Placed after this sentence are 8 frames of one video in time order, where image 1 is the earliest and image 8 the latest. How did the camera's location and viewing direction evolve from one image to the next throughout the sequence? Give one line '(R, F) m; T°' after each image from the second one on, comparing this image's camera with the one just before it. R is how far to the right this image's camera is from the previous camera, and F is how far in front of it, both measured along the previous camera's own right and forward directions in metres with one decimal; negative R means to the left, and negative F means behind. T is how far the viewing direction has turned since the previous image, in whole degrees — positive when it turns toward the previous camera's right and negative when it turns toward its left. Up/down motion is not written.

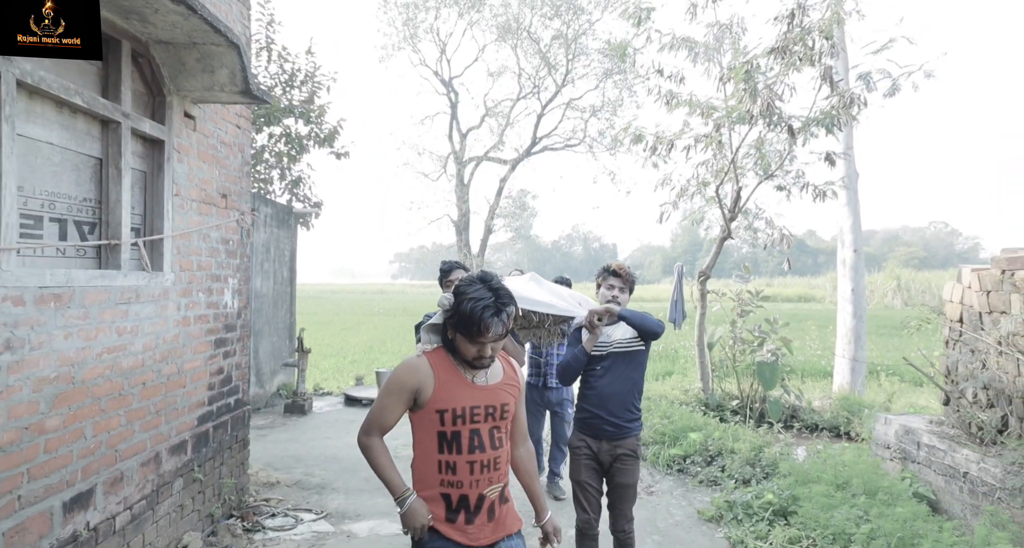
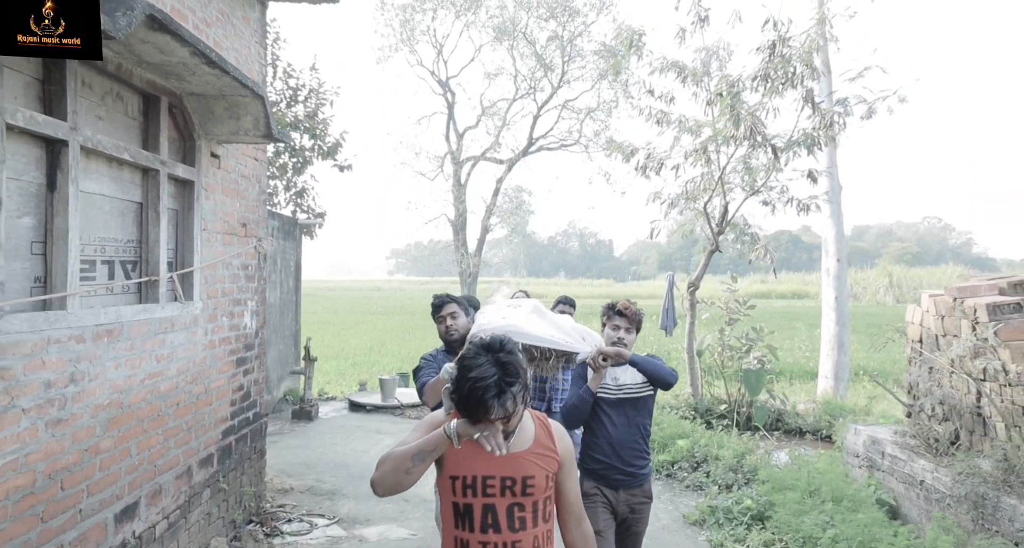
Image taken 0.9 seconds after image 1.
(0.0, -0.4) m; 0°
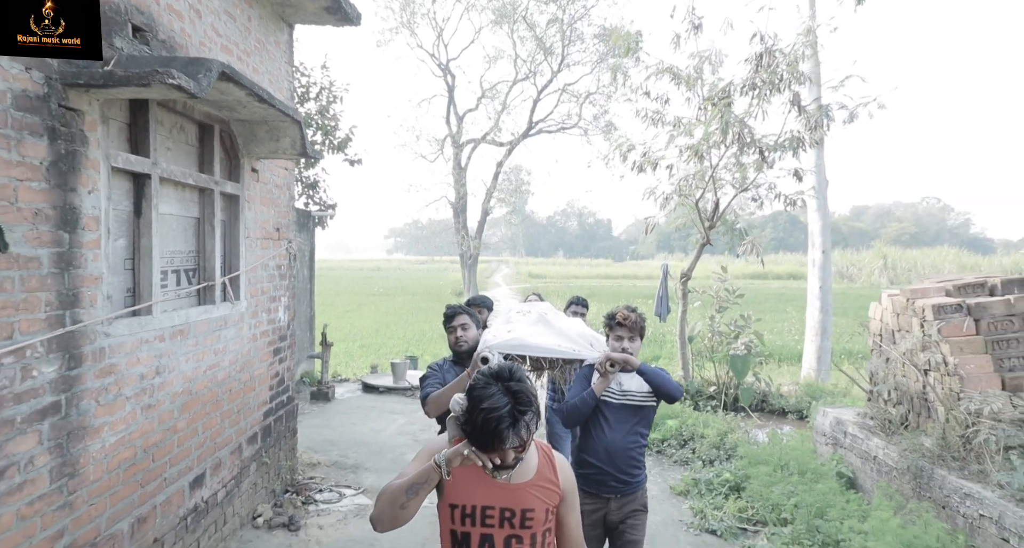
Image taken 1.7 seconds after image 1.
(-0.1, -0.6) m; 0°
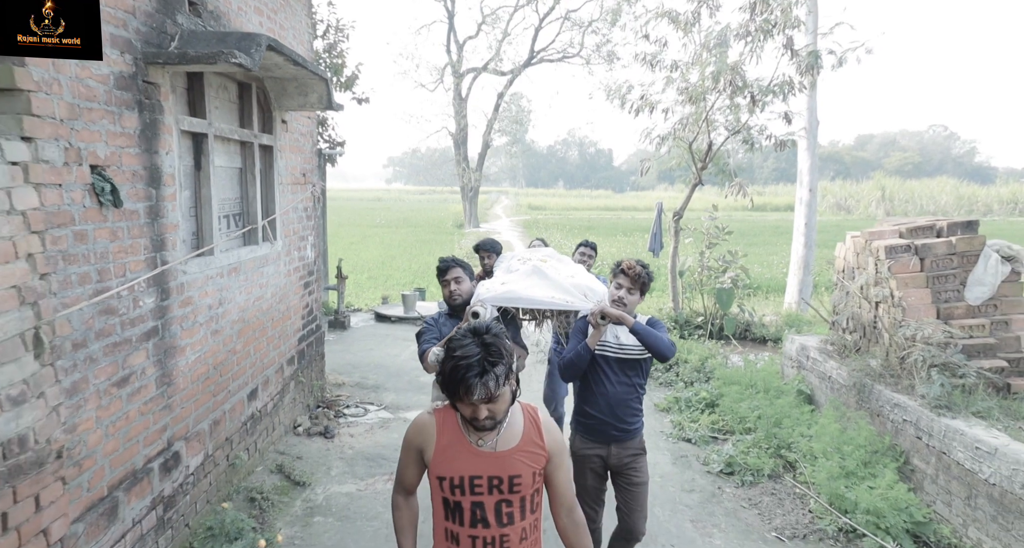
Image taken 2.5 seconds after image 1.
(0.0, -0.6) m; 0°
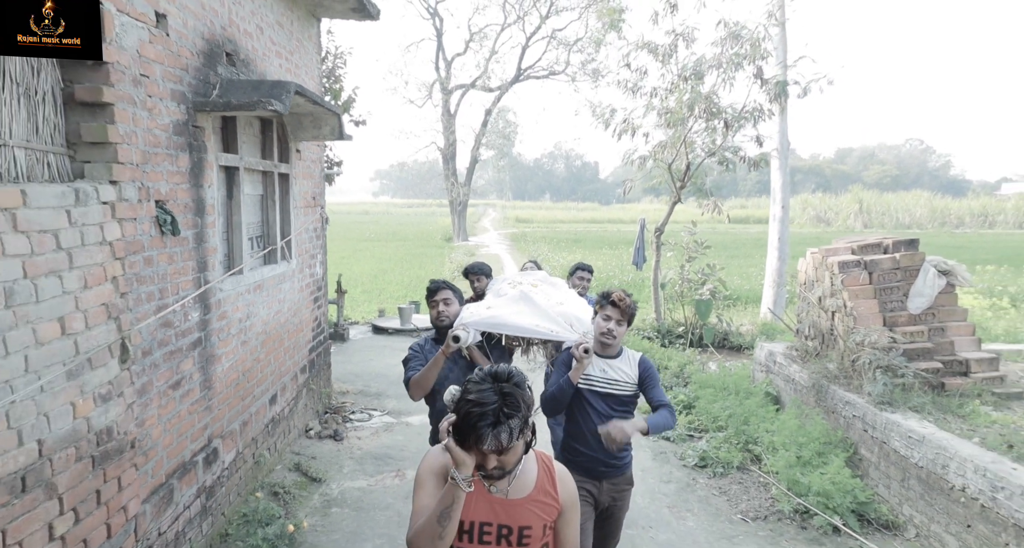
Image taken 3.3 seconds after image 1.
(-0.1, -0.6) m; +1°
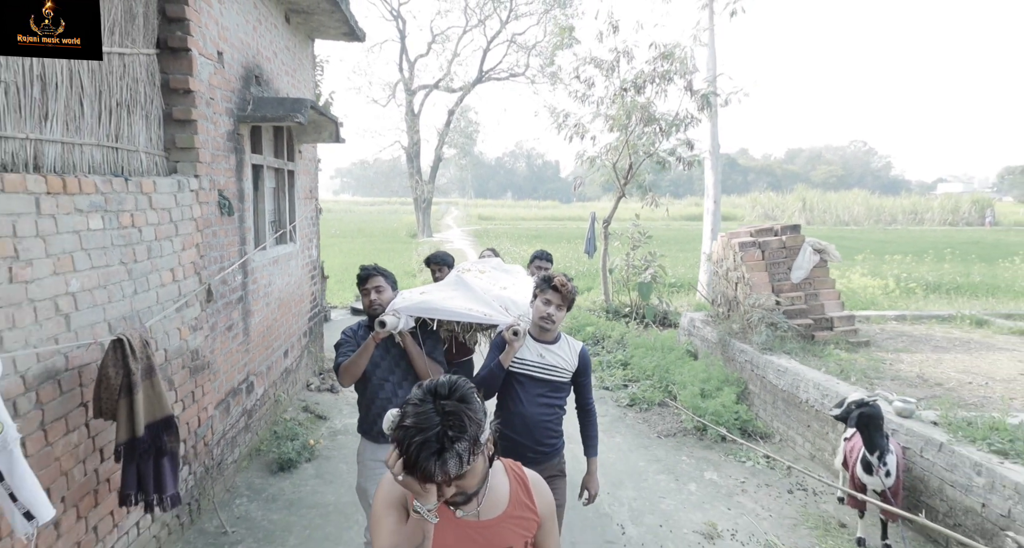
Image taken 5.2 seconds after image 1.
(-0.1, -1.3) m; +3°
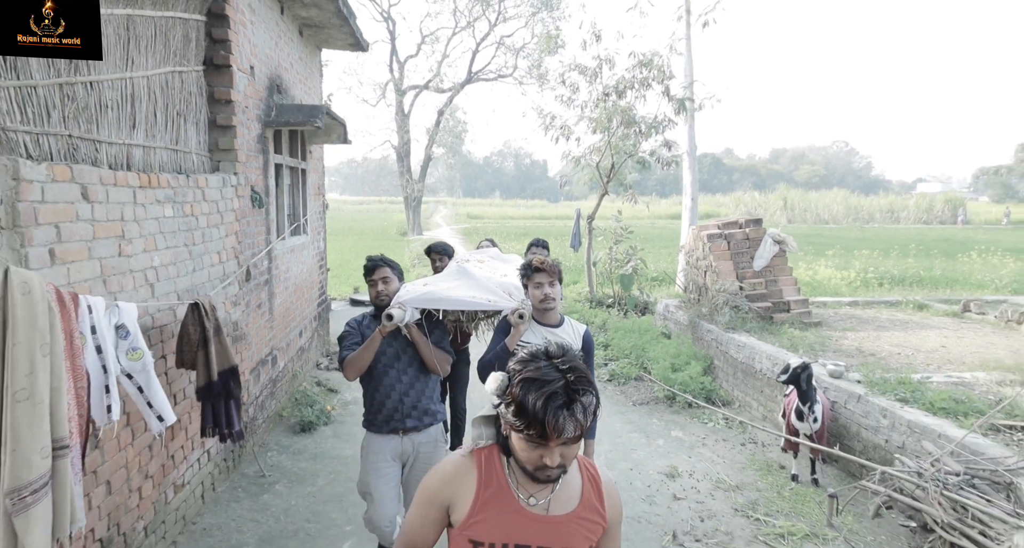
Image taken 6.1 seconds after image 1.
(0.0, -0.8) m; +1°
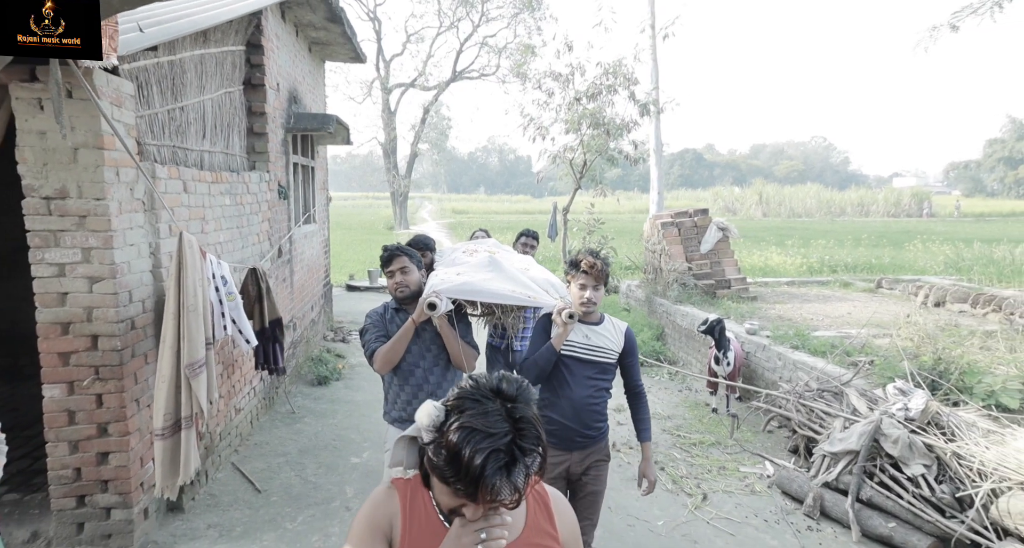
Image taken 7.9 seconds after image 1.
(+0.1, -1.2) m; +1°
